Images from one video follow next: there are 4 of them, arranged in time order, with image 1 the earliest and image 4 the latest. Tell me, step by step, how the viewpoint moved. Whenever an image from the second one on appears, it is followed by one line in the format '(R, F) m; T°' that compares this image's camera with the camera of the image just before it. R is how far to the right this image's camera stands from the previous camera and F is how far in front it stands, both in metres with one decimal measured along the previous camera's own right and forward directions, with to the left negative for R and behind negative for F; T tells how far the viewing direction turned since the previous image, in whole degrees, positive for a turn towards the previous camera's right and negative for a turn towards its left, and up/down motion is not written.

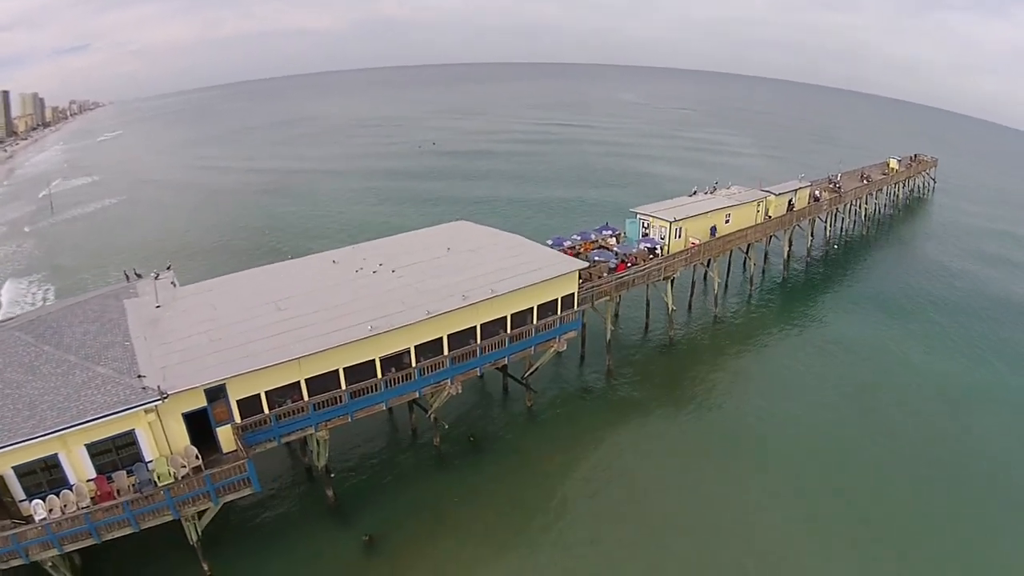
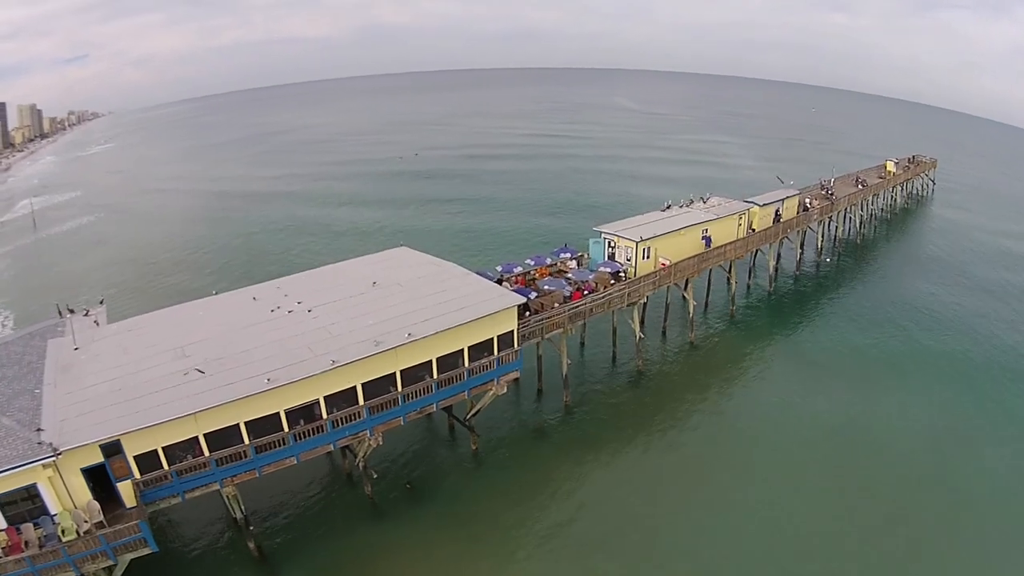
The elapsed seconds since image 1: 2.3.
(+3.0, +2.3) m; 0°
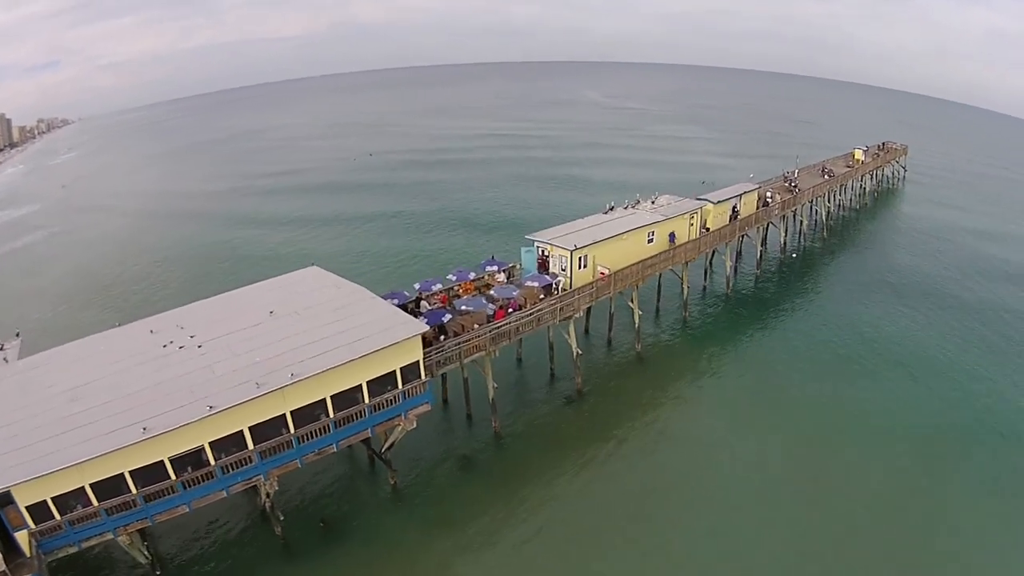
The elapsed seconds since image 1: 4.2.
(+3.4, +0.6) m; +1°
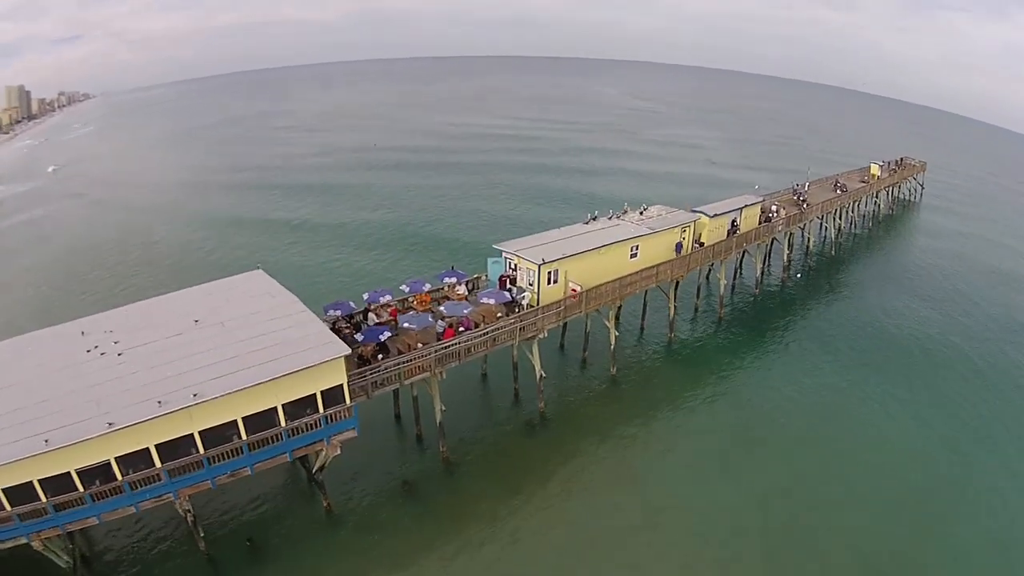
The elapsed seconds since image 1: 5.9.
(+2.6, +1.1) m; -1°
